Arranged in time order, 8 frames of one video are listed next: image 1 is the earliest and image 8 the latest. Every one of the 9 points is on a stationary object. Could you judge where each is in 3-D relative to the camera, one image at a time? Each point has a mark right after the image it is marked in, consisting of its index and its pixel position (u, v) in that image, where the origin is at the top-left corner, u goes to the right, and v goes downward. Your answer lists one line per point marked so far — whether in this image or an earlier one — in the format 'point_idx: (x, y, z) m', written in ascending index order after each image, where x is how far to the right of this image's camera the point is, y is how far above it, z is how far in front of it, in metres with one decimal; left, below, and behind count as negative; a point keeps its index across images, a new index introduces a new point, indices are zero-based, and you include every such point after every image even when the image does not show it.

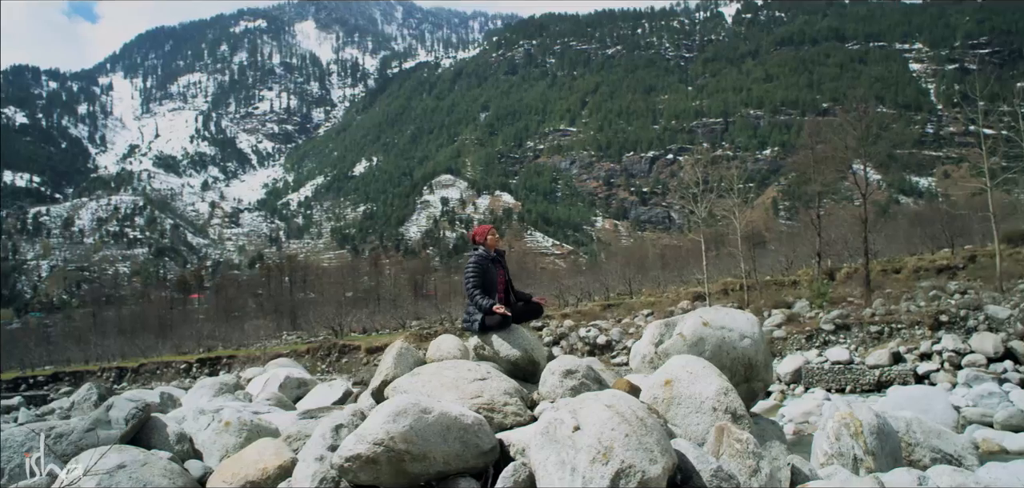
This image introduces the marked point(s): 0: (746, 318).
0: (+2.2, -0.6, +8.0) m
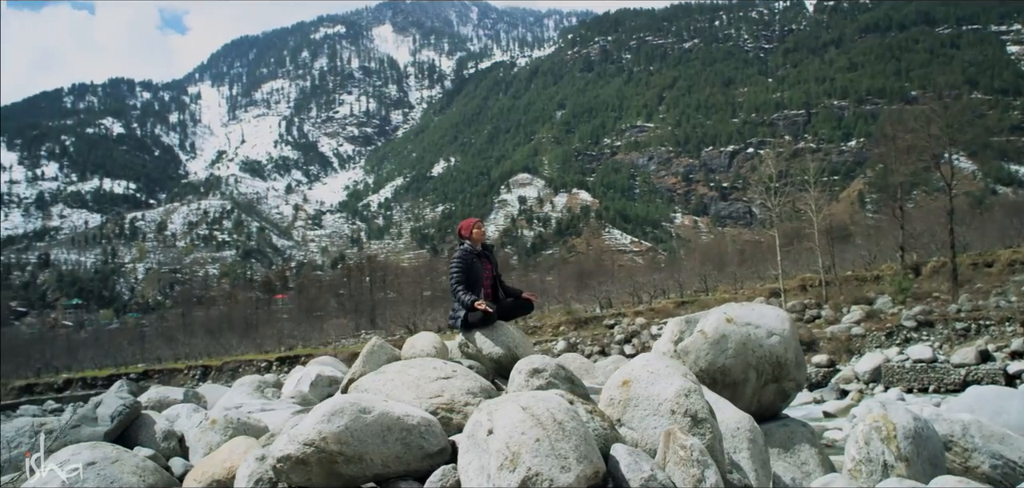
0: (+2.3, -0.6, +7.5) m
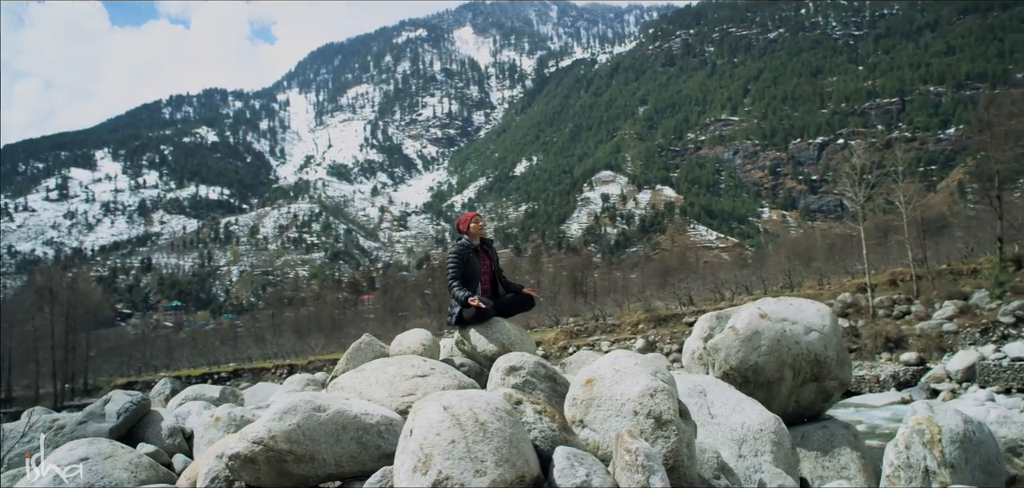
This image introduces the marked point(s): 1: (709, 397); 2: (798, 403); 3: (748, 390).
0: (+2.5, -0.5, +7.1) m
1: (+1.4, -1.1, +5.9) m
2: (+2.3, -1.3, +6.9) m
3: (+1.9, -1.2, +6.7) m
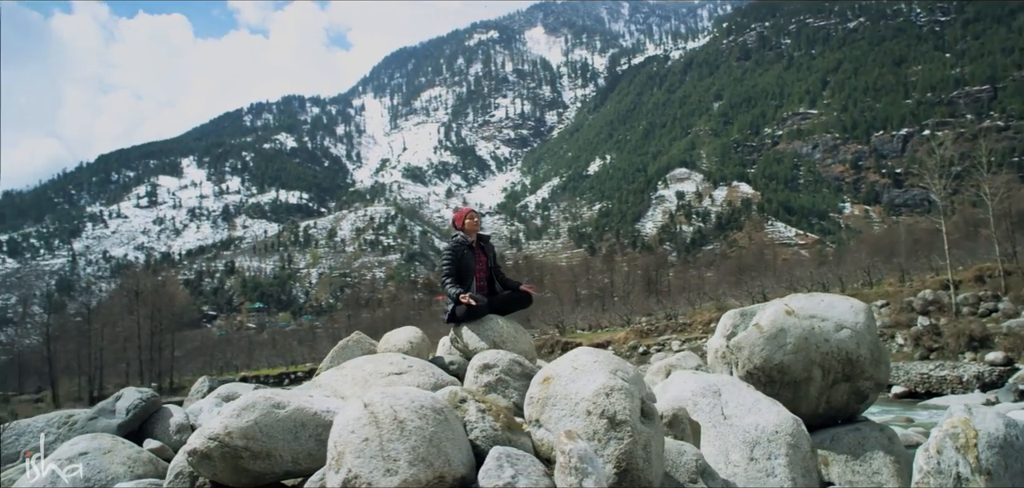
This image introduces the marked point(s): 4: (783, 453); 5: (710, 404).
0: (+2.7, -0.4, +6.8) m
1: (+1.4, -1.0, +5.6) m
2: (+2.4, -1.2, +6.5) m
3: (+2.0, -1.1, +6.5) m
4: (+1.7, -1.3, +5.1) m
5: (+1.3, -1.1, +5.6) m
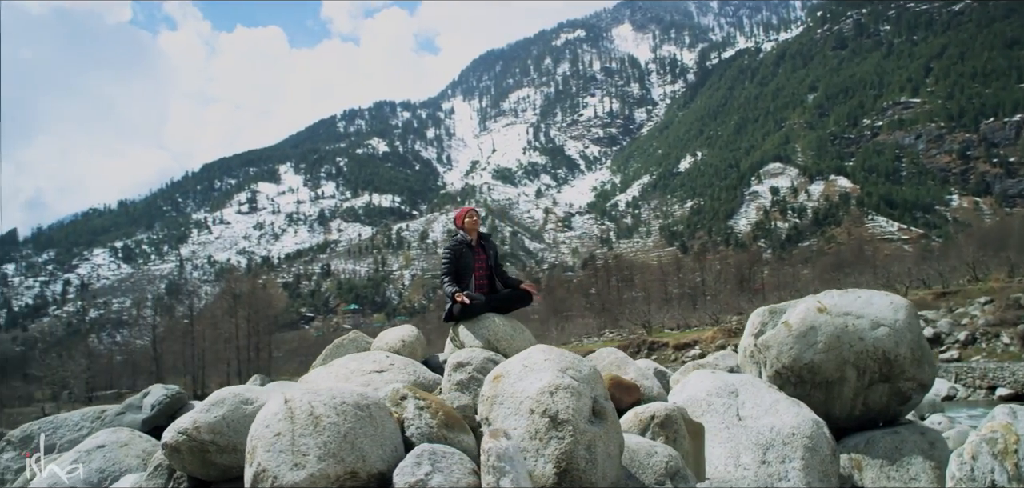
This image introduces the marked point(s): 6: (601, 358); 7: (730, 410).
0: (+2.8, -0.4, +6.4) m
1: (+1.5, -1.0, +5.5) m
2: (+2.6, -1.2, +6.2) m
3: (+2.1, -1.1, +6.2) m
4: (+1.7, -1.2, +4.9) m
5: (+1.4, -1.0, +5.4) m
6: (+0.6, -0.8, +5.8) m
7: (+1.4, -1.1, +5.4) m
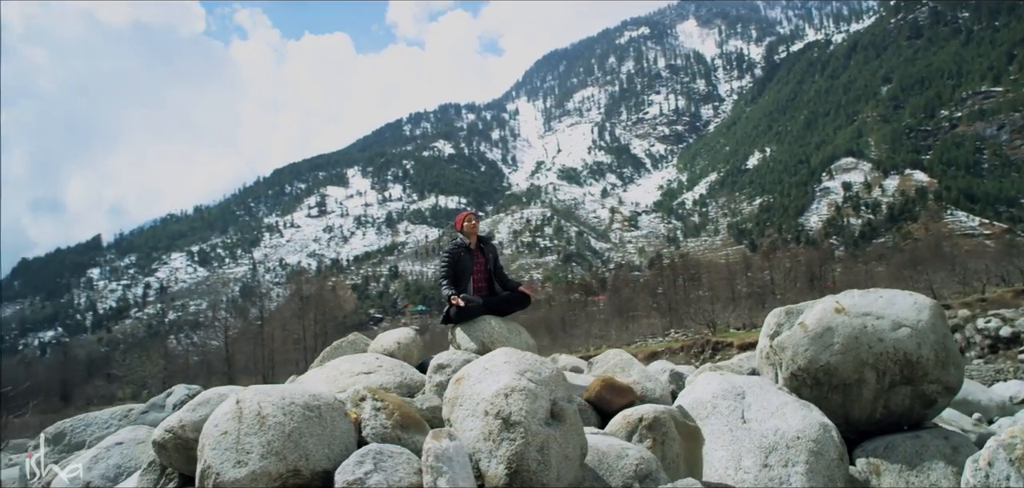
0: (+2.9, -0.4, +6.3) m
1: (+1.5, -1.0, +5.4) m
2: (+2.7, -1.2, +6.1) m
3: (+2.2, -1.1, +6.1) m
4: (+1.6, -1.2, +4.8) m
5: (+1.4, -1.0, +5.4) m
6: (+0.6, -0.8, +5.8) m
7: (+1.4, -1.1, +5.3) m
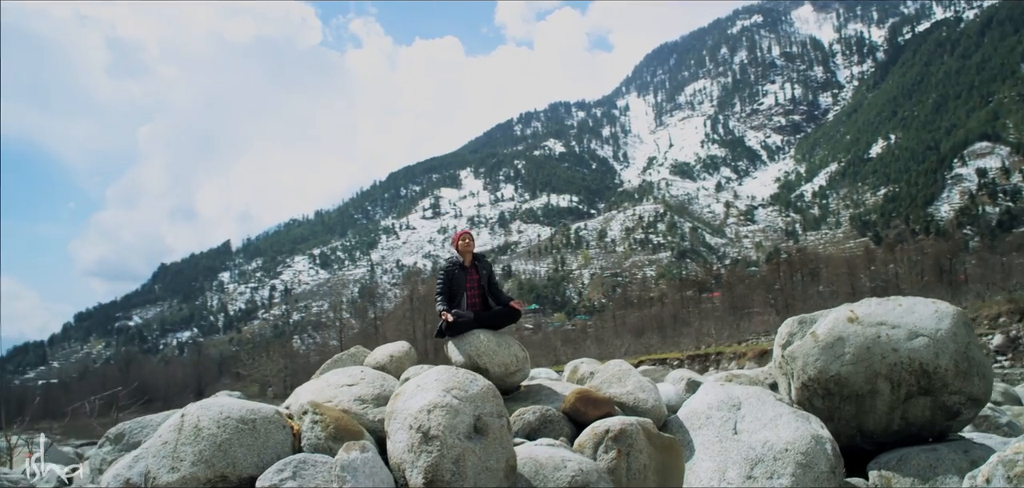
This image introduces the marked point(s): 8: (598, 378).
0: (+3.0, -0.4, +6.1) m
1: (+1.5, -1.1, +5.4) m
2: (+2.8, -1.2, +6.0) m
3: (+2.3, -1.1, +6.0) m
4: (+1.6, -1.3, +4.9) m
5: (+1.4, -1.1, +5.4) m
6: (+0.7, -0.9, +6.0) m
7: (+1.4, -1.1, +5.4) m
8: (+0.6, -0.9, +5.9) m
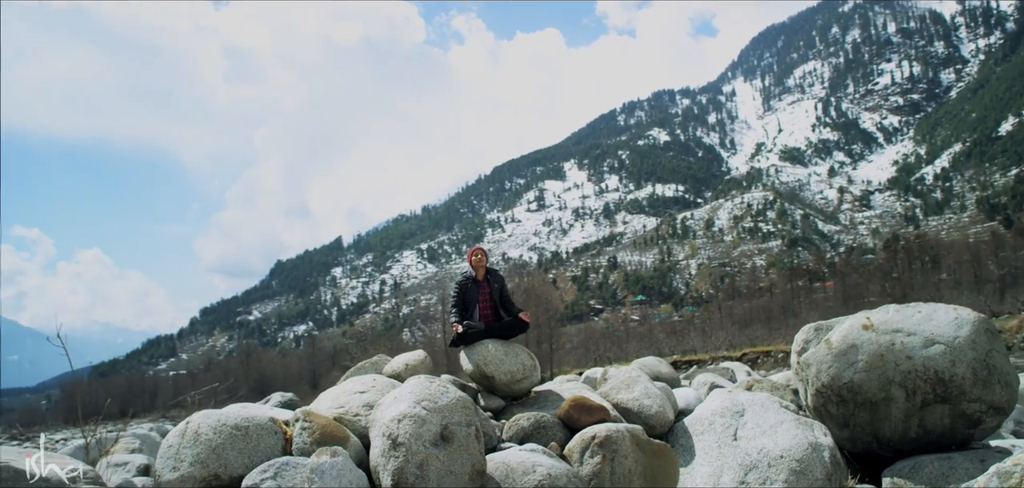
0: (+3.1, -0.5, +6.1) m
1: (+1.5, -1.1, +5.6) m
2: (+2.9, -1.3, +6.0) m
3: (+2.4, -1.2, +6.1) m
4: (+1.6, -1.4, +5.1) m
5: (+1.4, -1.2, +5.6) m
6: (+0.8, -1.0, +6.2) m
7: (+1.4, -1.2, +5.6) m
8: (+0.7, -1.0, +6.2) m
